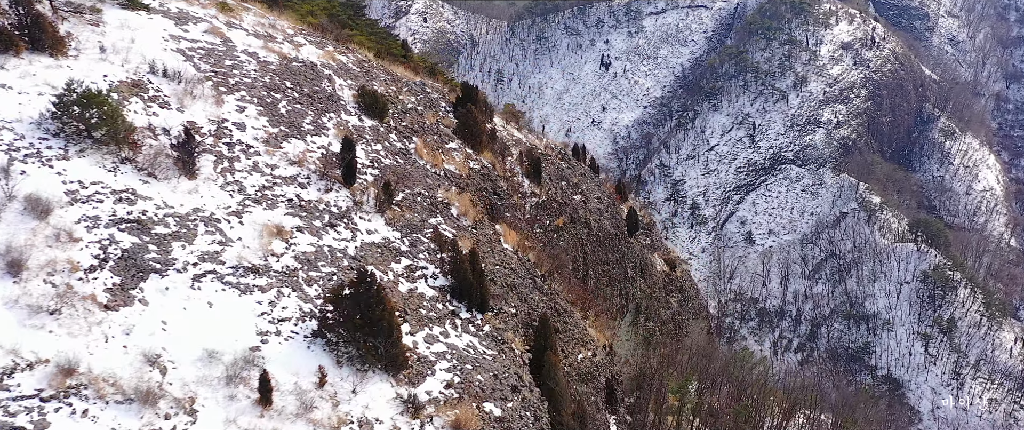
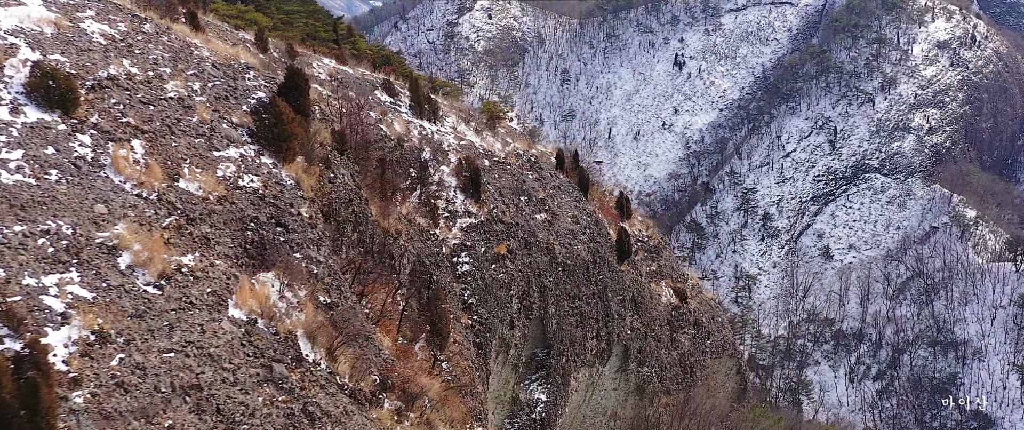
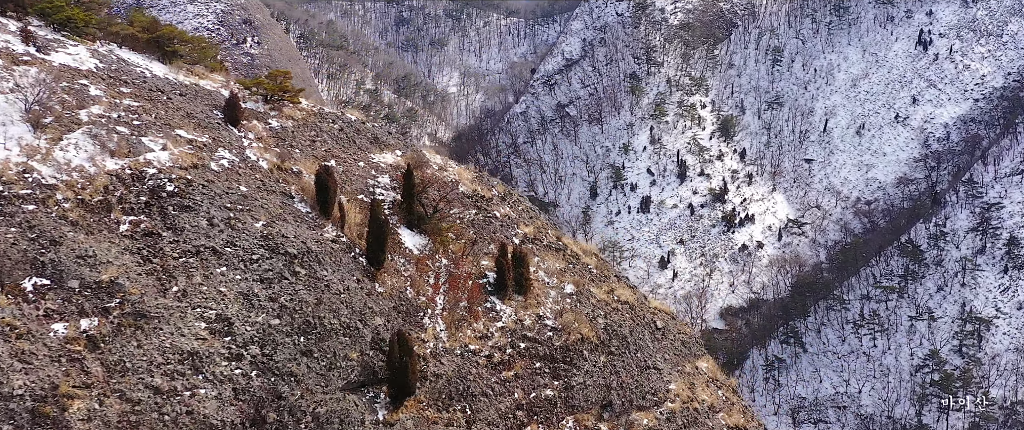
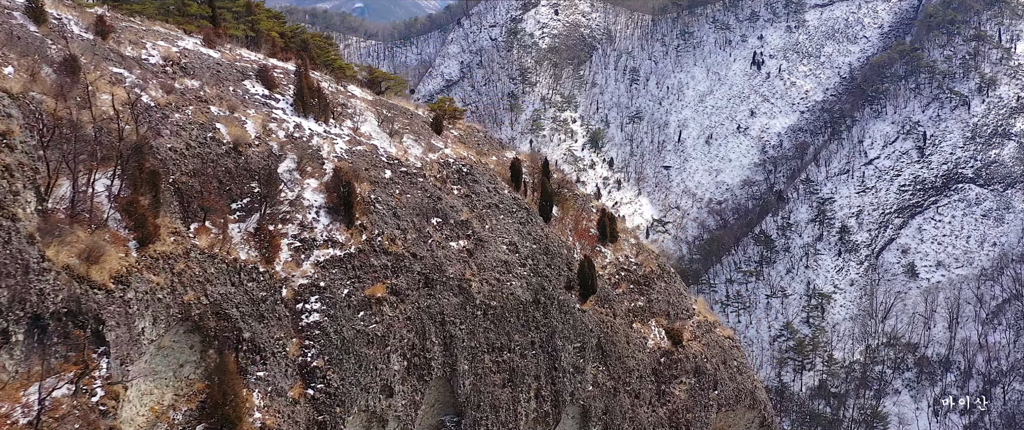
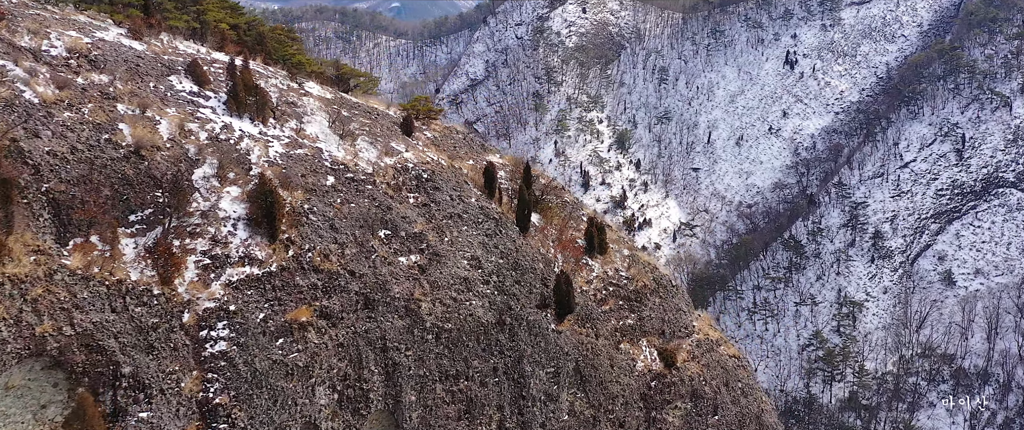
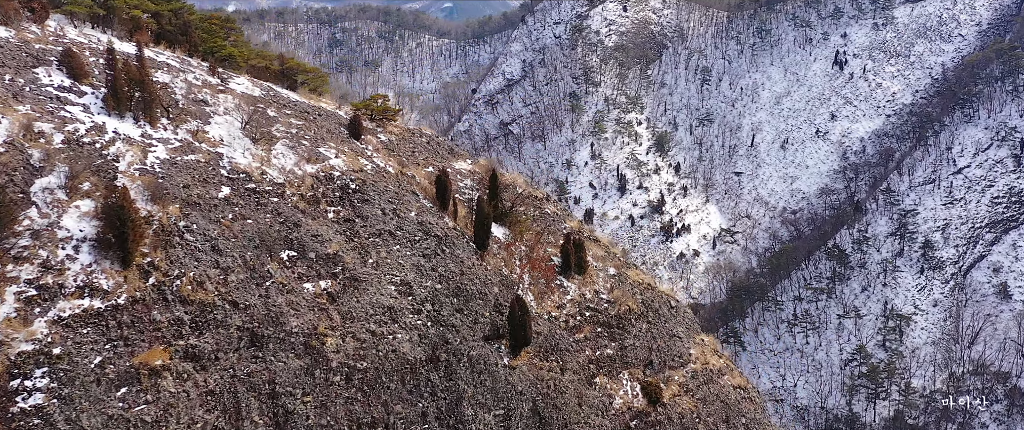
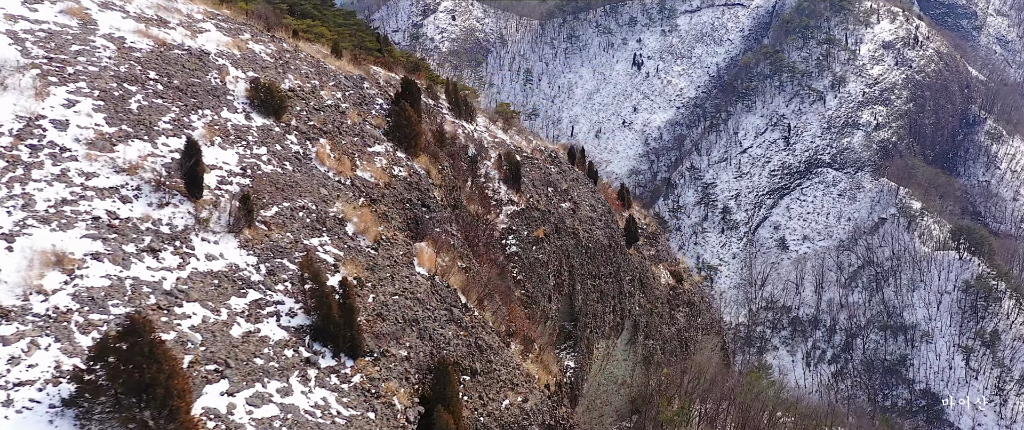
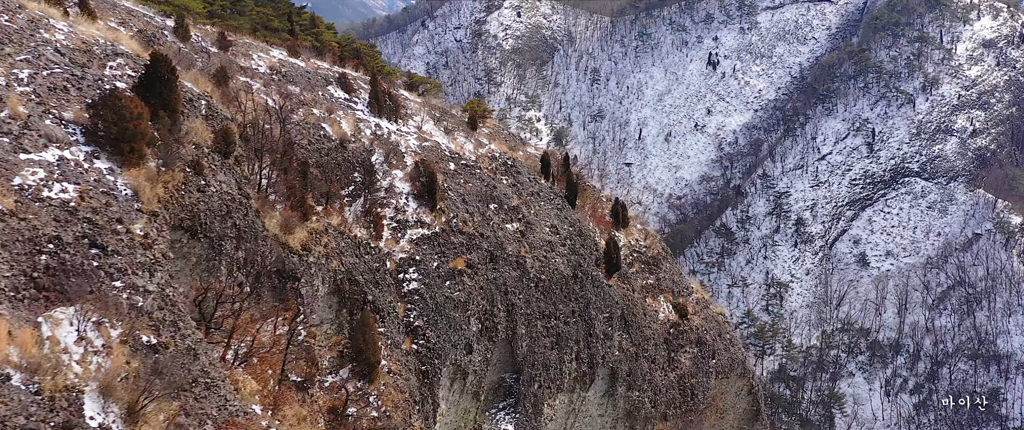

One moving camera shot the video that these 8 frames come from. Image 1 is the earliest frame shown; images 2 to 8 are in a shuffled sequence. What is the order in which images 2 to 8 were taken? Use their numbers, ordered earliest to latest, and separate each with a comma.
7, 2, 8, 4, 5, 6, 3
